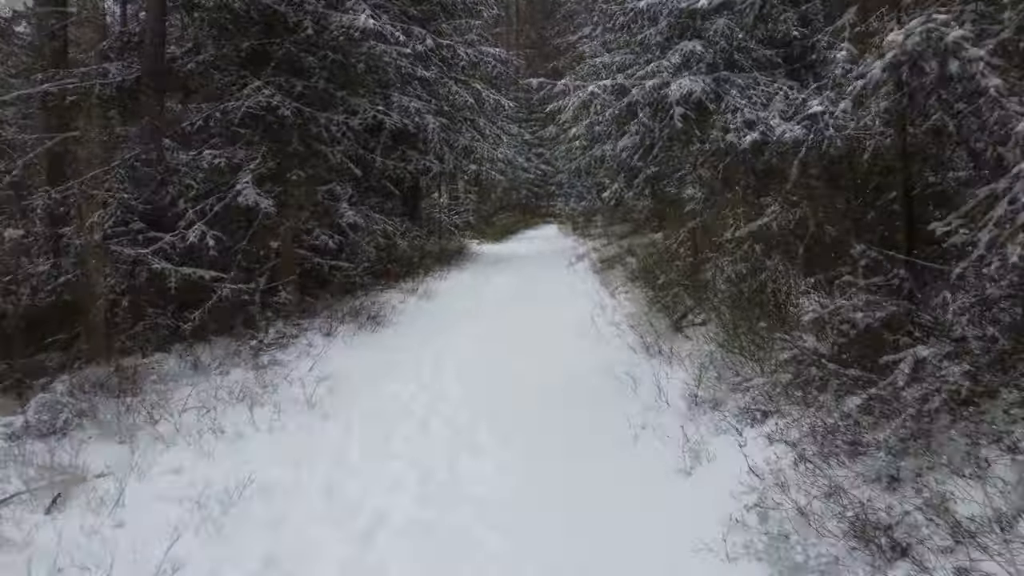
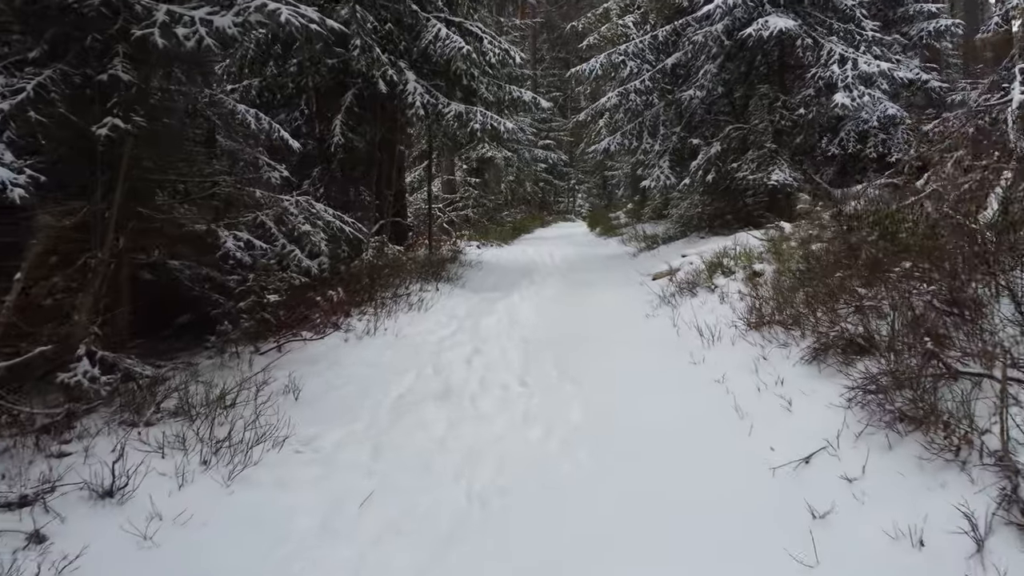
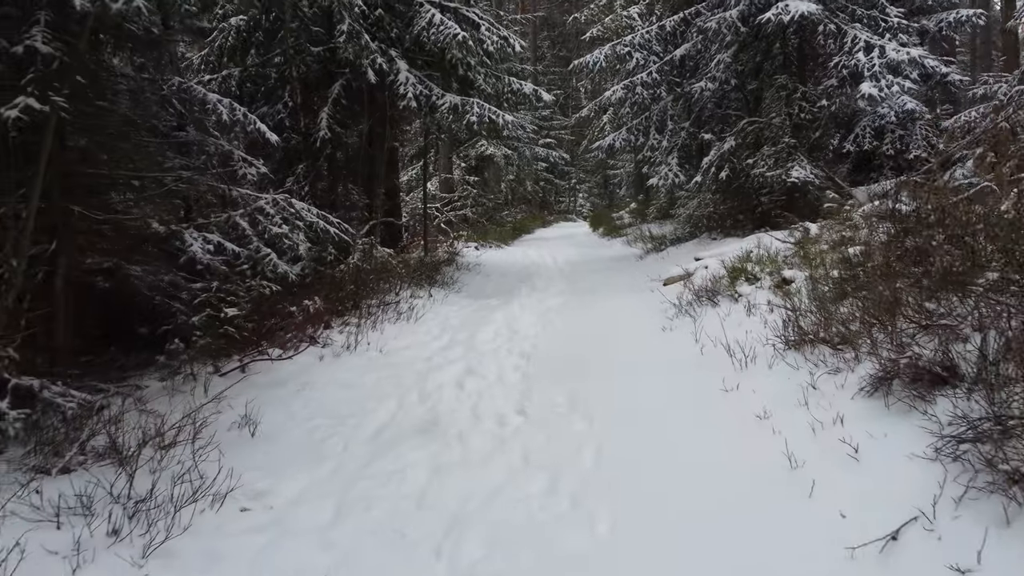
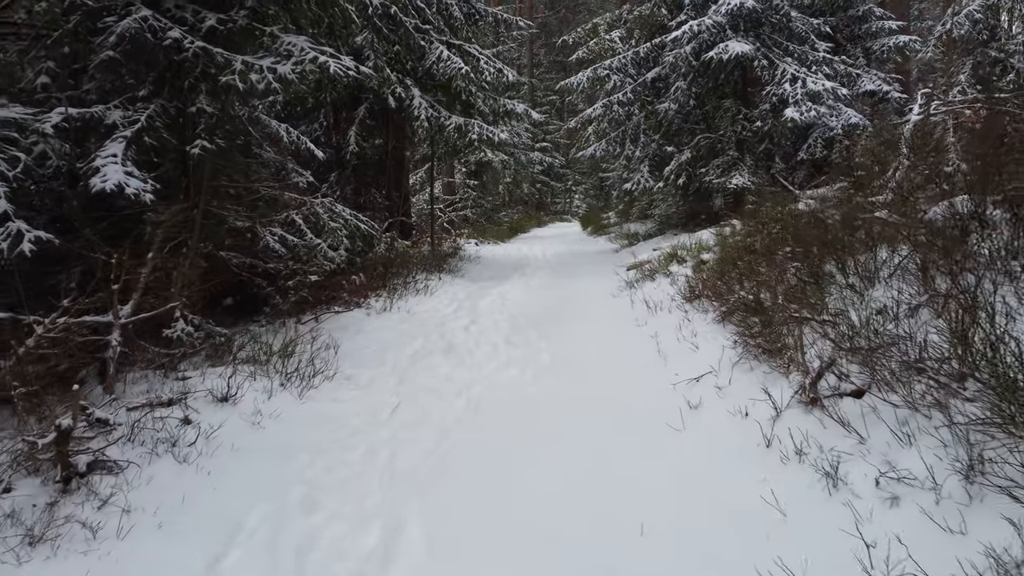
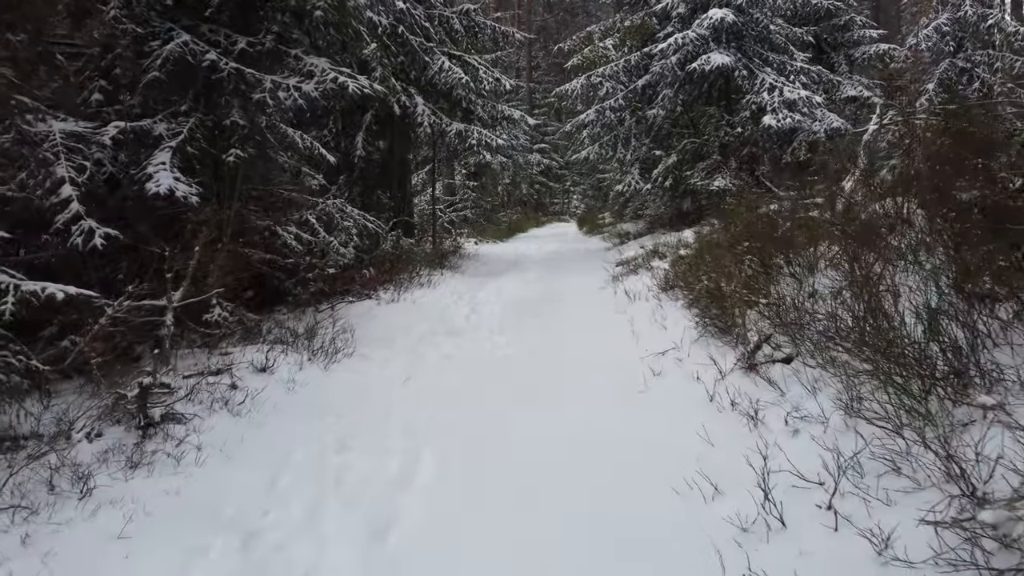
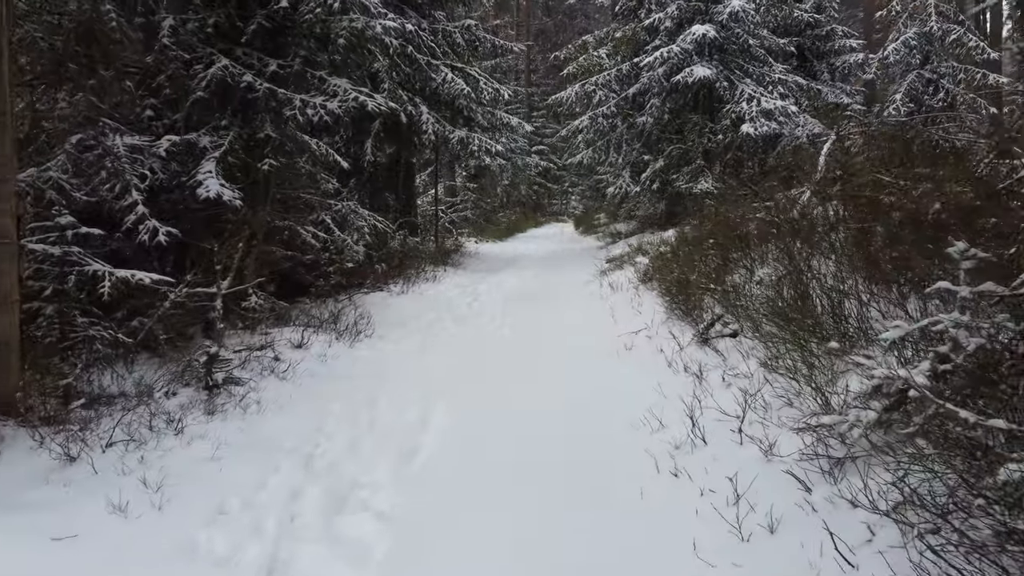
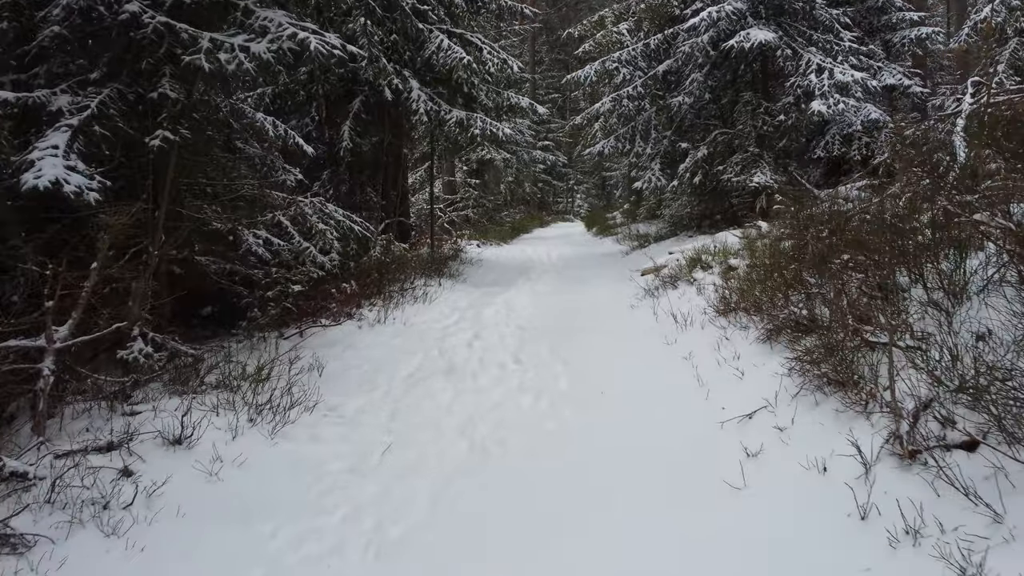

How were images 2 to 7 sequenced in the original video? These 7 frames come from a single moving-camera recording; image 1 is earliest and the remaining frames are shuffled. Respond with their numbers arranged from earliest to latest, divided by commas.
6, 5, 4, 7, 2, 3
